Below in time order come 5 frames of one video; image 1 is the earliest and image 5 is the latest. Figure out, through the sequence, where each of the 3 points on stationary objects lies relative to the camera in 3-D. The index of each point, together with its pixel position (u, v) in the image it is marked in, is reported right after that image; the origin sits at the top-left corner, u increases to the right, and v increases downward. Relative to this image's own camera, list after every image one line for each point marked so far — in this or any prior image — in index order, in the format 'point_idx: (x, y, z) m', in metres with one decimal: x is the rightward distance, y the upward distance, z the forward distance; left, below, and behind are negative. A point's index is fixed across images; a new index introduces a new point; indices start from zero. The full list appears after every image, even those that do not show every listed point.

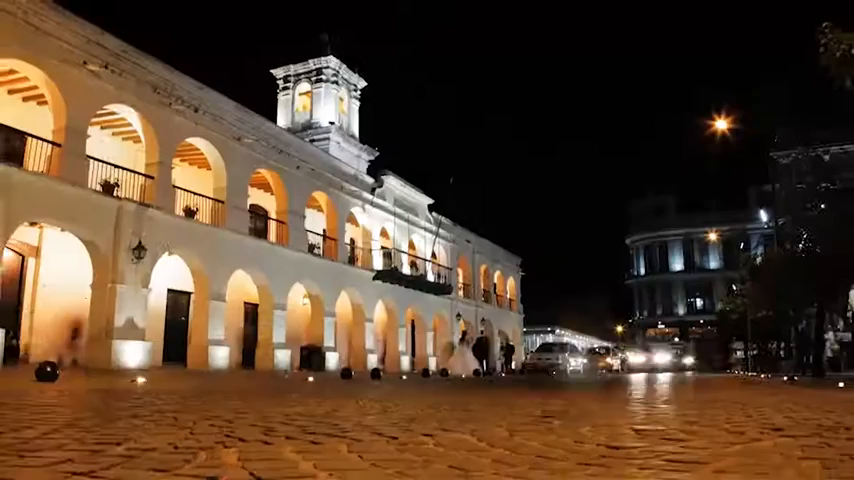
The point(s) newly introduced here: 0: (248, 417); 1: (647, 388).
0: (-2.4, -2.3, +10.8) m
1: (+5.0, -3.6, +20.1) m
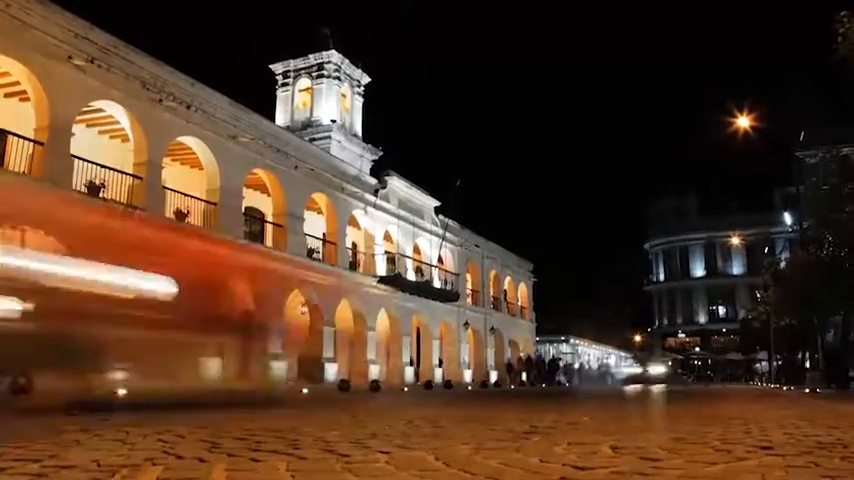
0: (-2.6, -2.2, +9.5) m
1: (+5.1, -3.6, +18.6) m
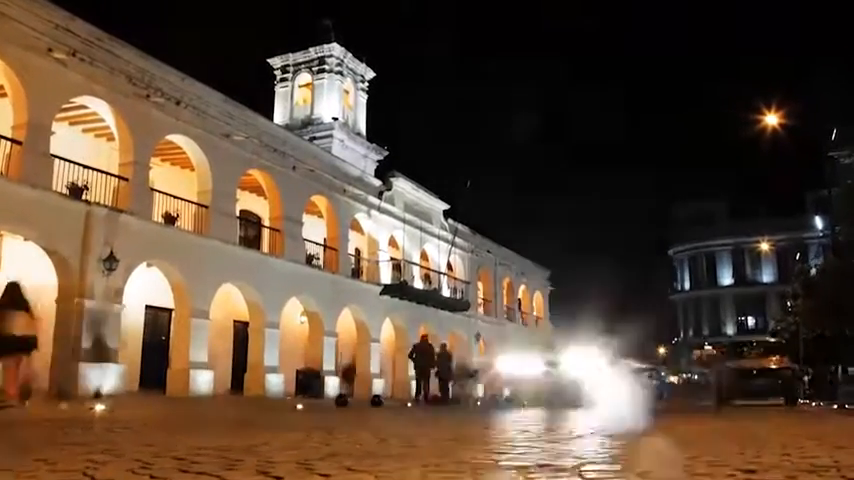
0: (-2.7, -2.0, +8.0) m
1: (+5.2, -3.6, +16.9) m
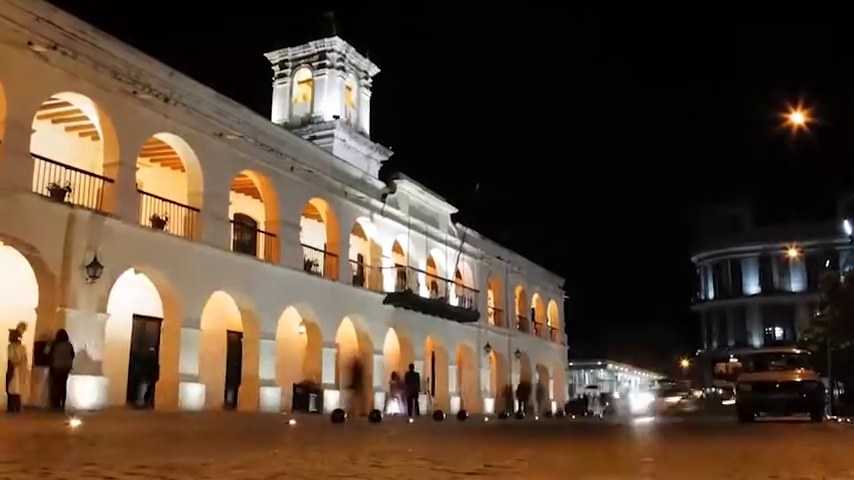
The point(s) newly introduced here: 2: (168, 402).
0: (-2.8, -1.9, +6.7) m
1: (+5.2, -3.5, +15.4) m
2: (-5.7, -3.6, +18.5) m
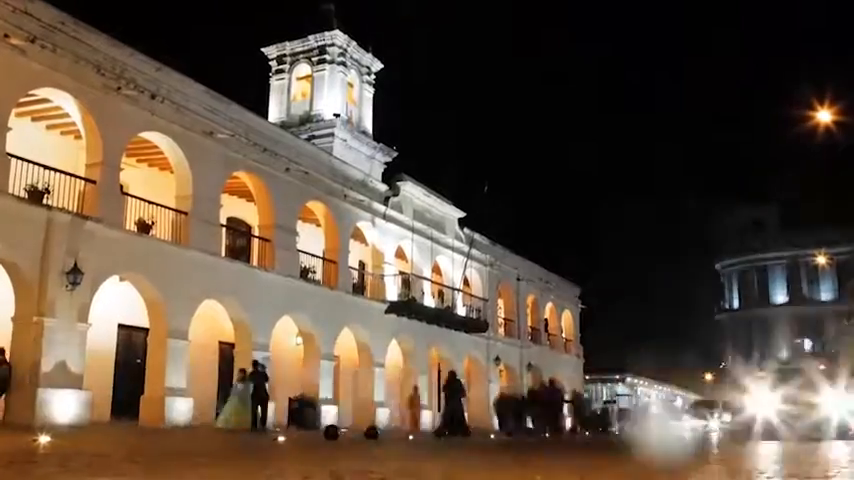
0: (-3.0, -1.8, +5.5) m
1: (+5.2, -3.5, +13.9) m
2: (-5.7, -3.7, +17.3) m
